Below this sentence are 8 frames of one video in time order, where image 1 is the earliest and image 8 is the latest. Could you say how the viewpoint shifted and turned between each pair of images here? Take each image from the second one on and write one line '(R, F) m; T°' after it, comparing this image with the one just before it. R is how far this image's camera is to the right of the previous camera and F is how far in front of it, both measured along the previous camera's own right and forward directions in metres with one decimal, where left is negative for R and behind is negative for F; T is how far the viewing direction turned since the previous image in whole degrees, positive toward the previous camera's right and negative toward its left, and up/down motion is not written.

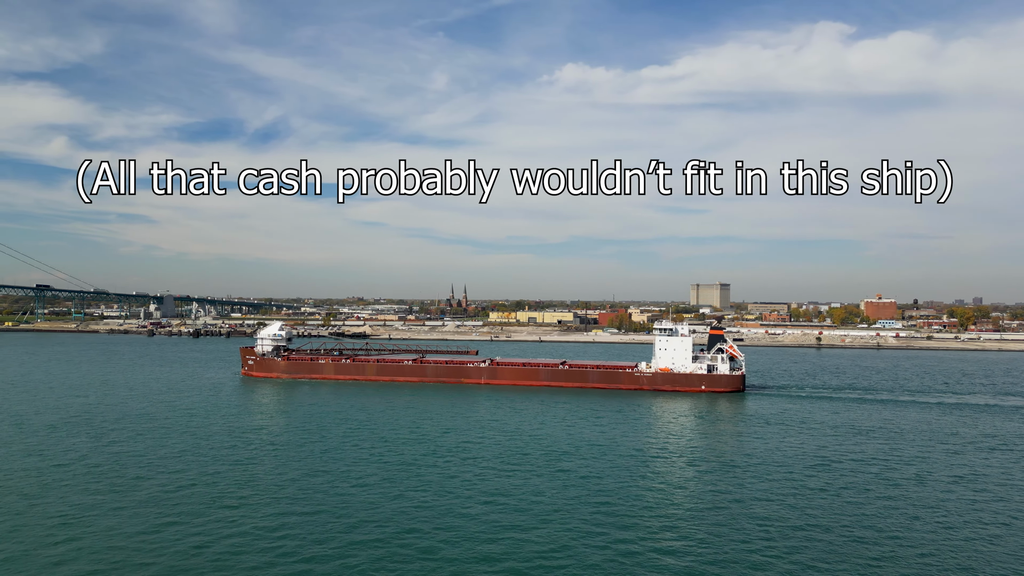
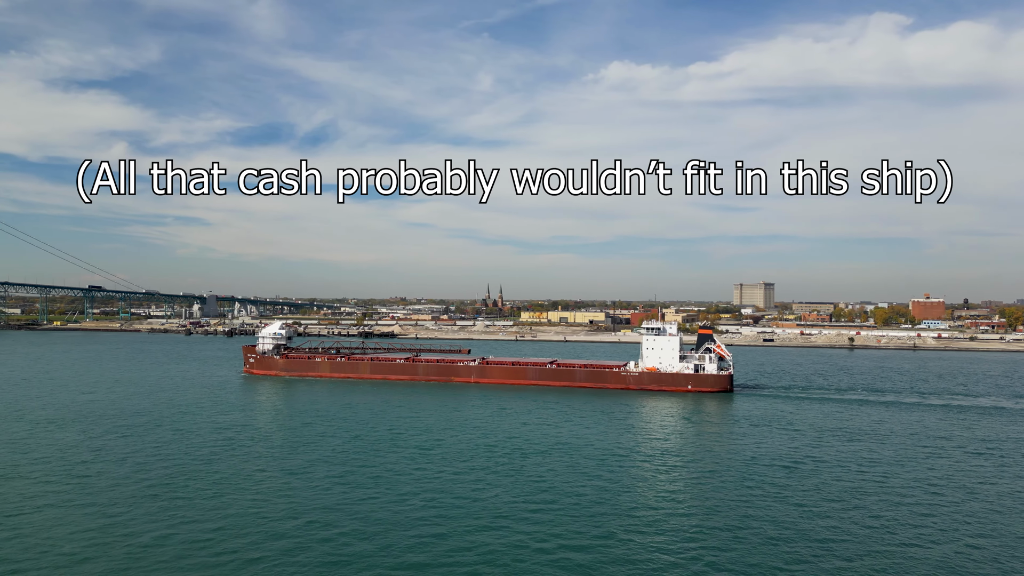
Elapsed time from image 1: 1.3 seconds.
(+1.8, +0.3) m; -3°
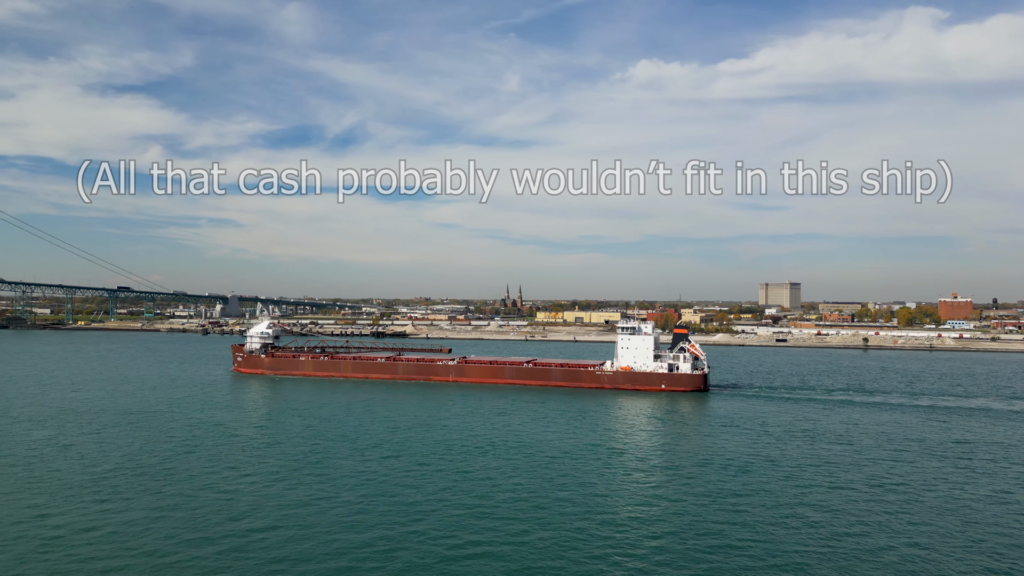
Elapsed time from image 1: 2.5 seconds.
(+1.5, +0.2) m; -1°
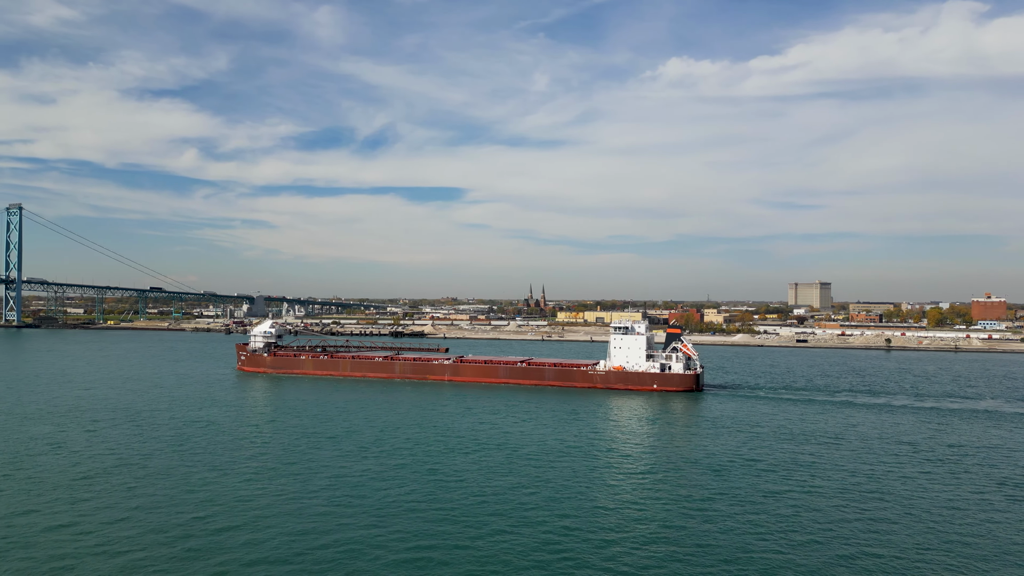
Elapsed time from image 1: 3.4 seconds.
(+1.0, +0.2) m; -2°
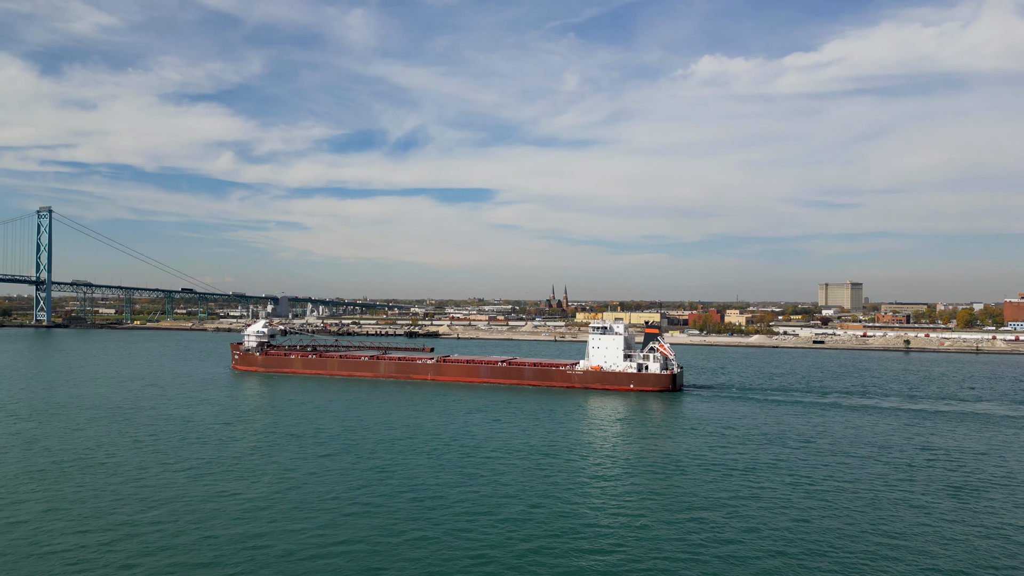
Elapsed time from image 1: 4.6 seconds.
(+1.5, +0.2) m; -1°
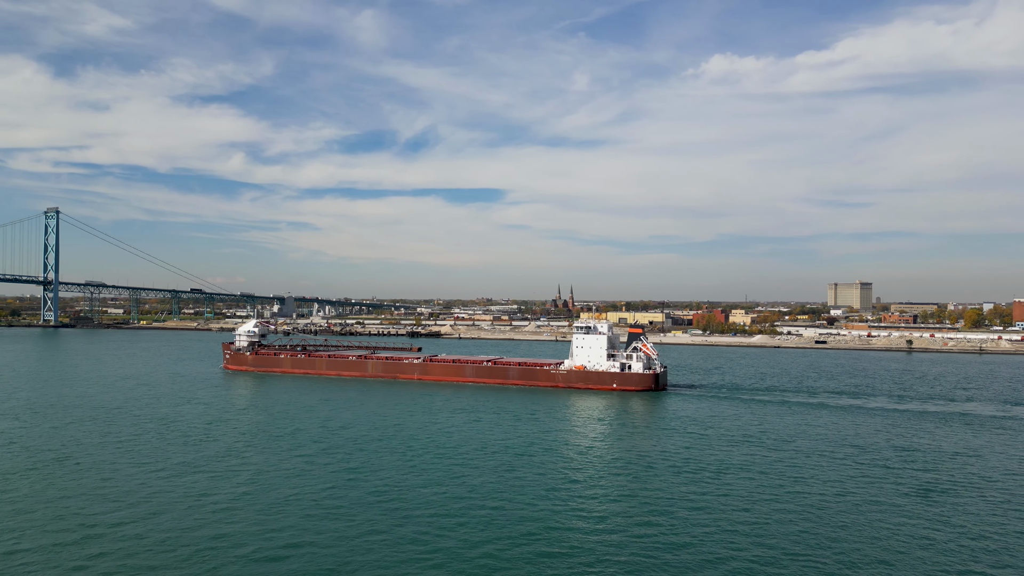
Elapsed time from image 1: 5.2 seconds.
(+0.7, +0.1) m; 0°
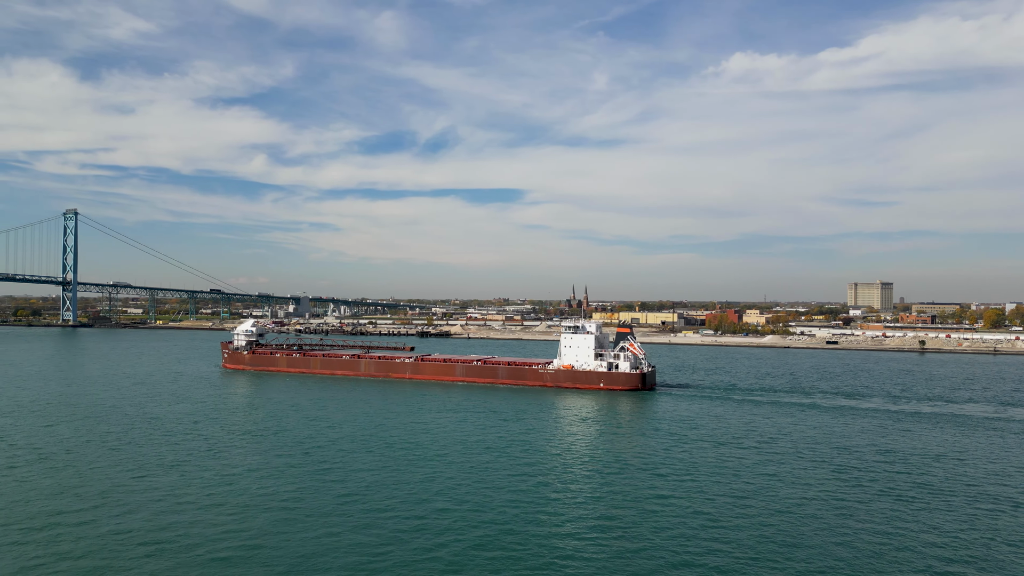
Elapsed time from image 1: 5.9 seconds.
(+0.8, +0.1) m; -1°
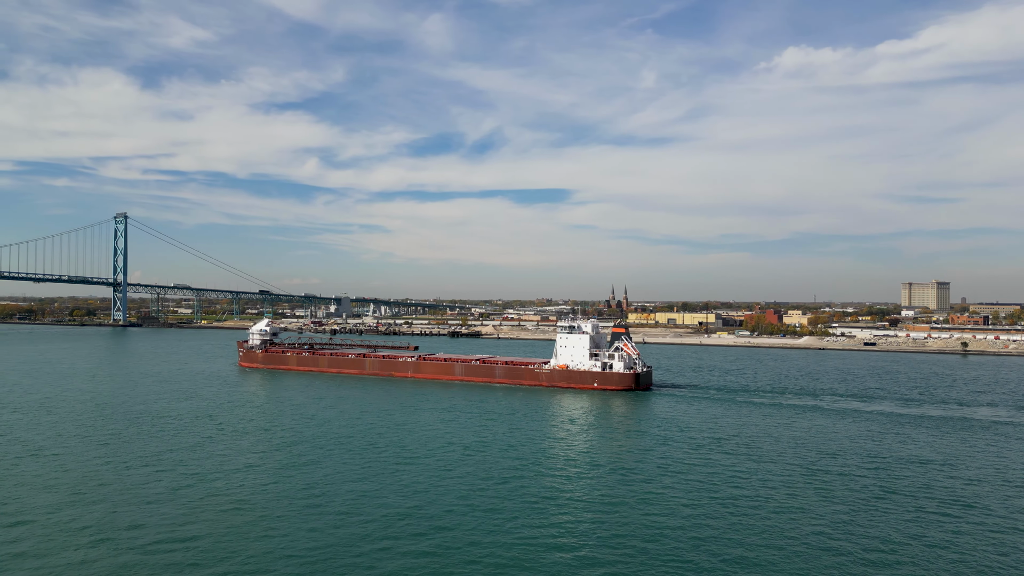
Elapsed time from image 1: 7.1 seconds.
(+1.3, +0.1) m; -3°
